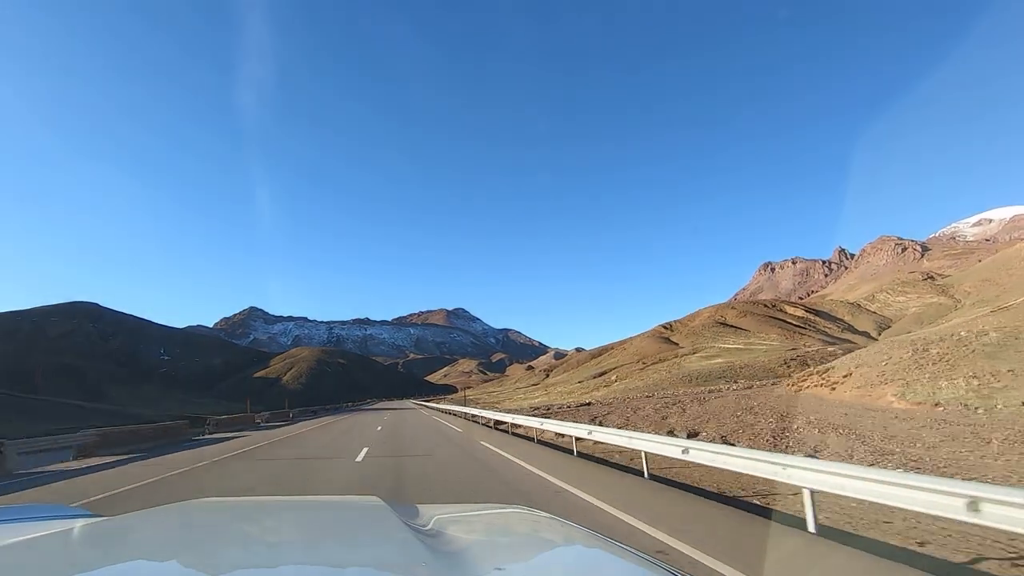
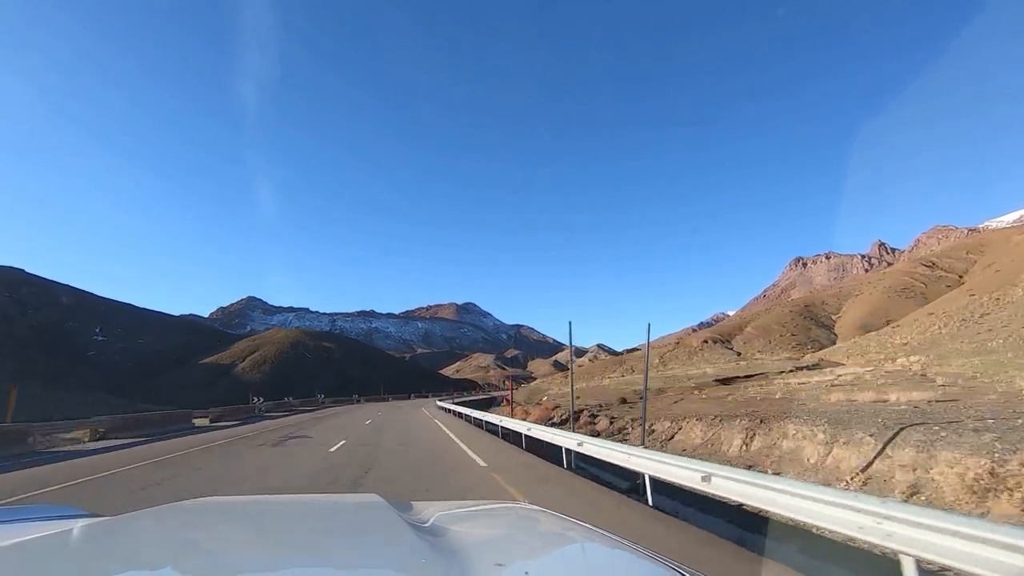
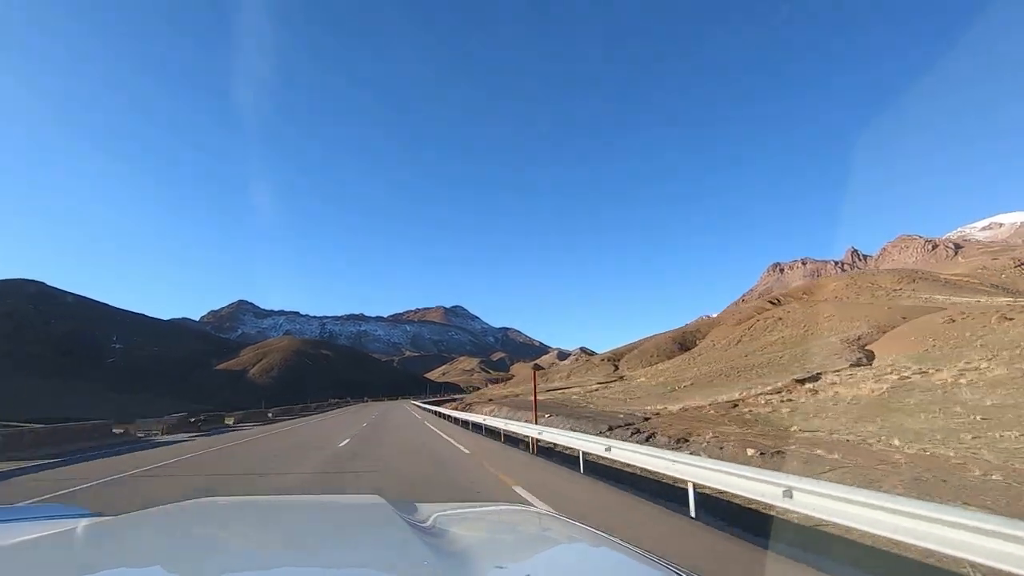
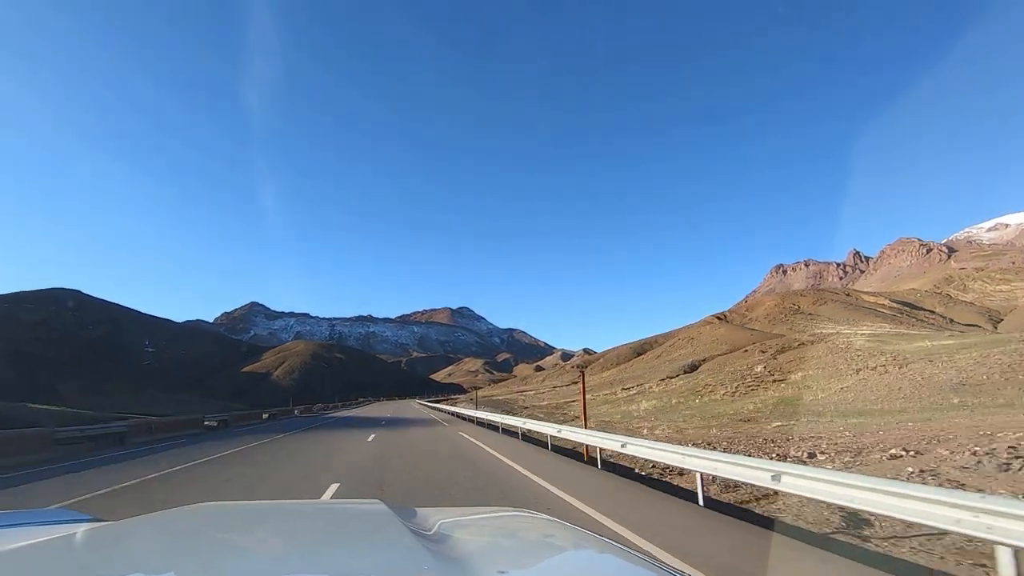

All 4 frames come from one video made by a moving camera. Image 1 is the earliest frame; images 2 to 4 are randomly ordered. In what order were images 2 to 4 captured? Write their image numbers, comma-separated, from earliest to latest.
4, 3, 2
